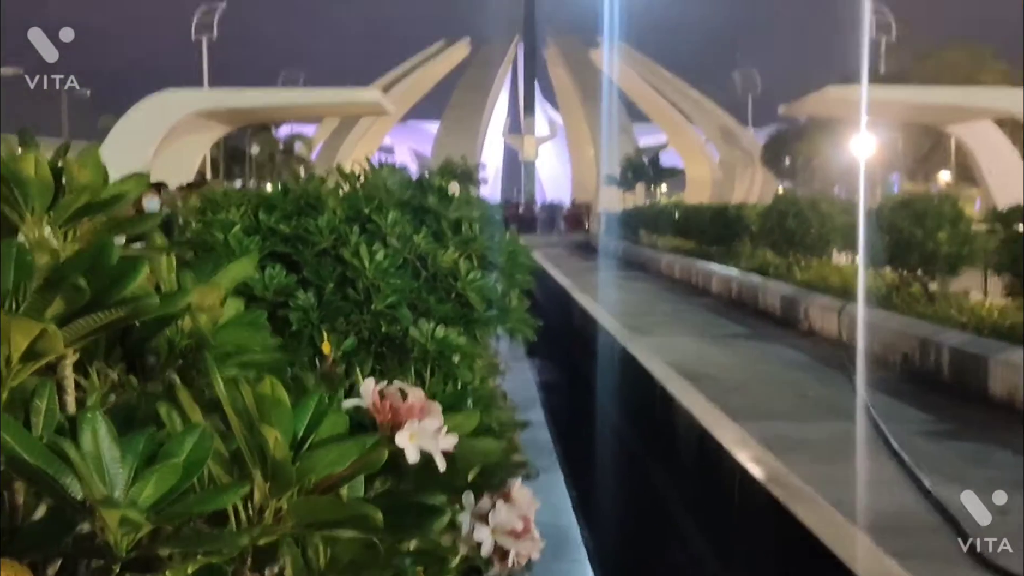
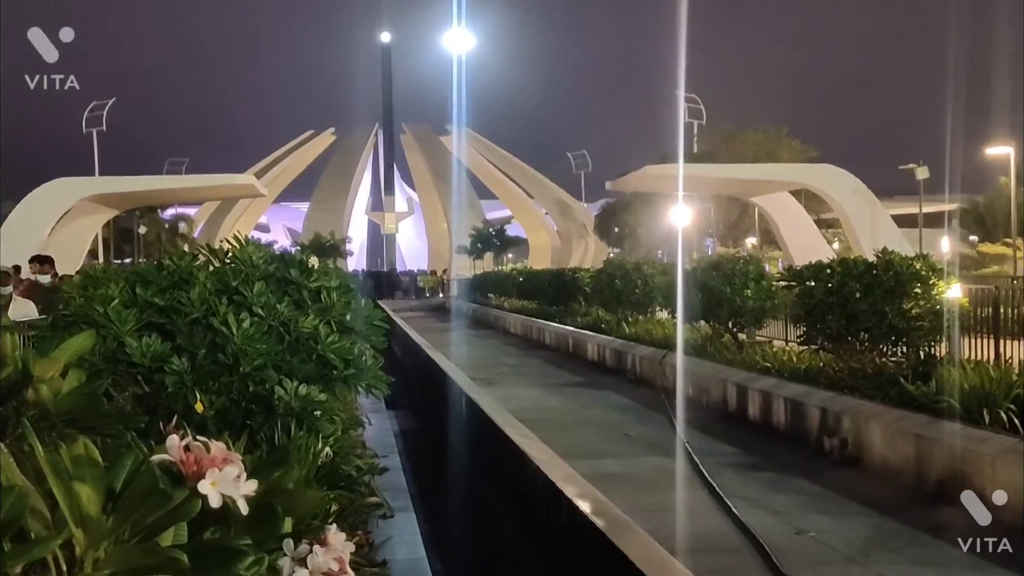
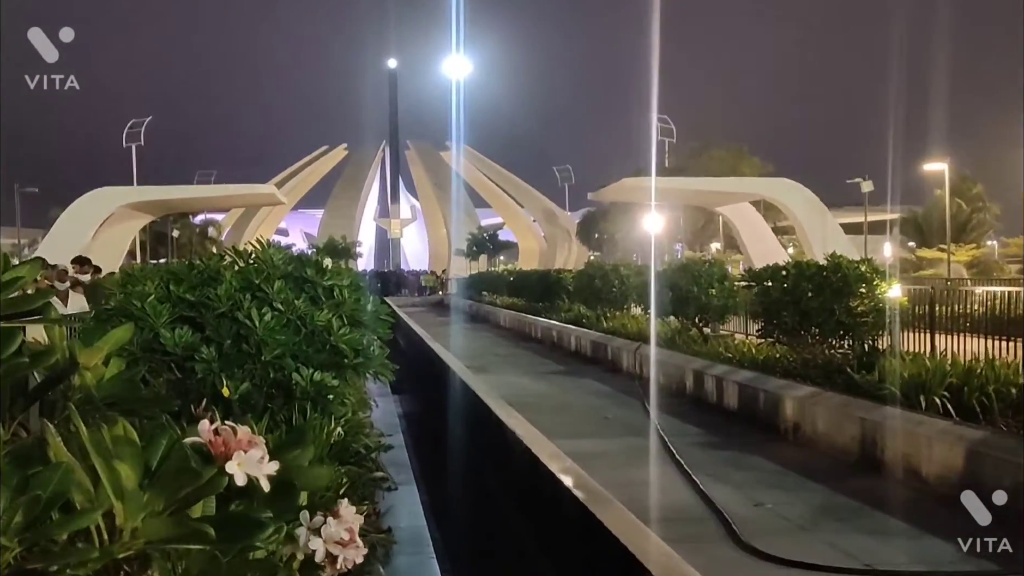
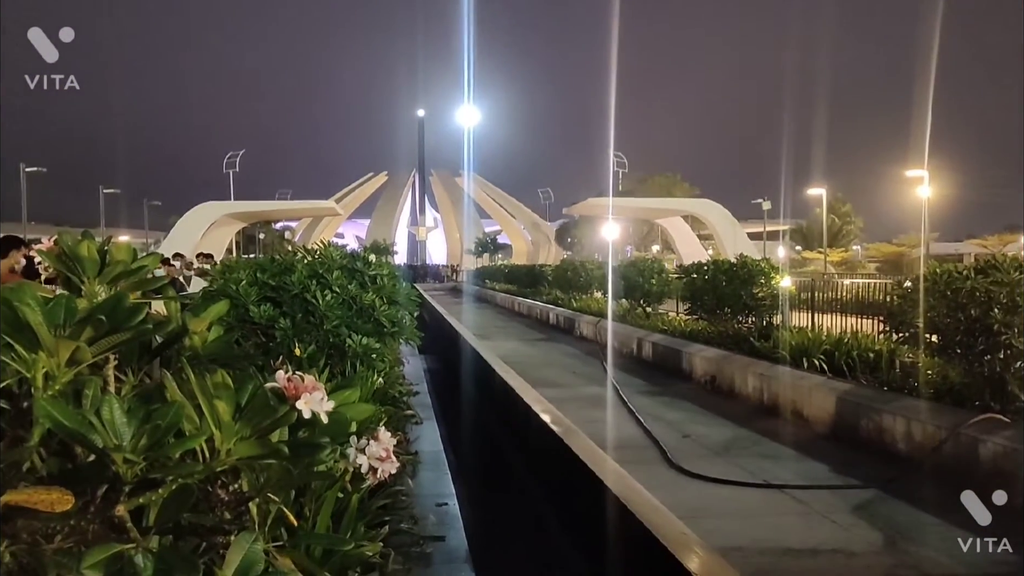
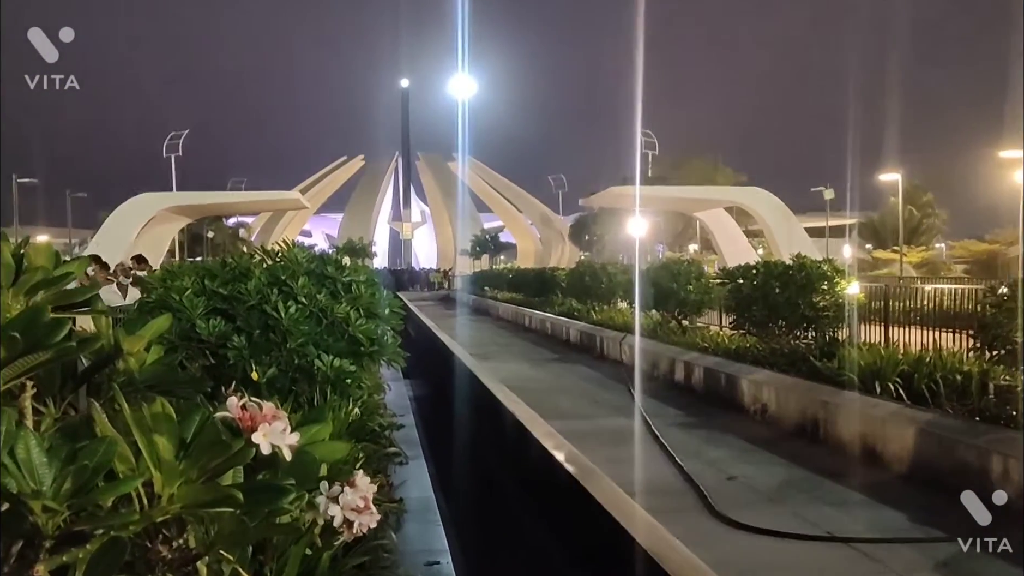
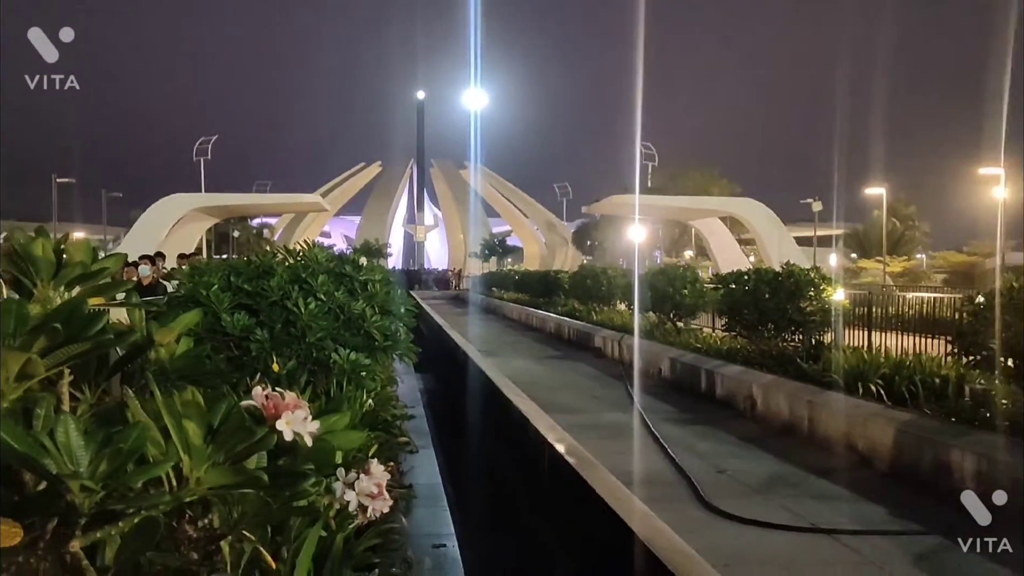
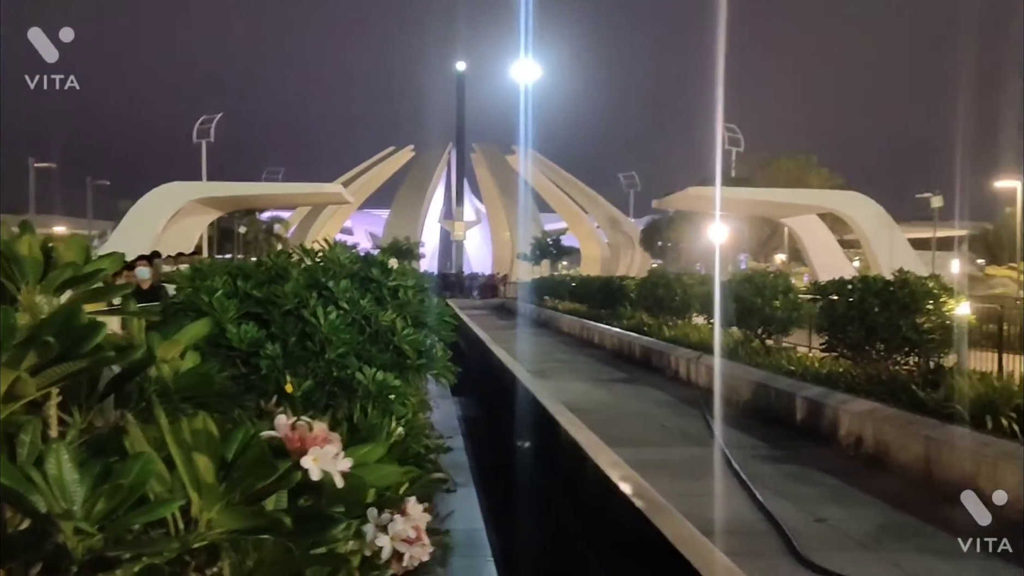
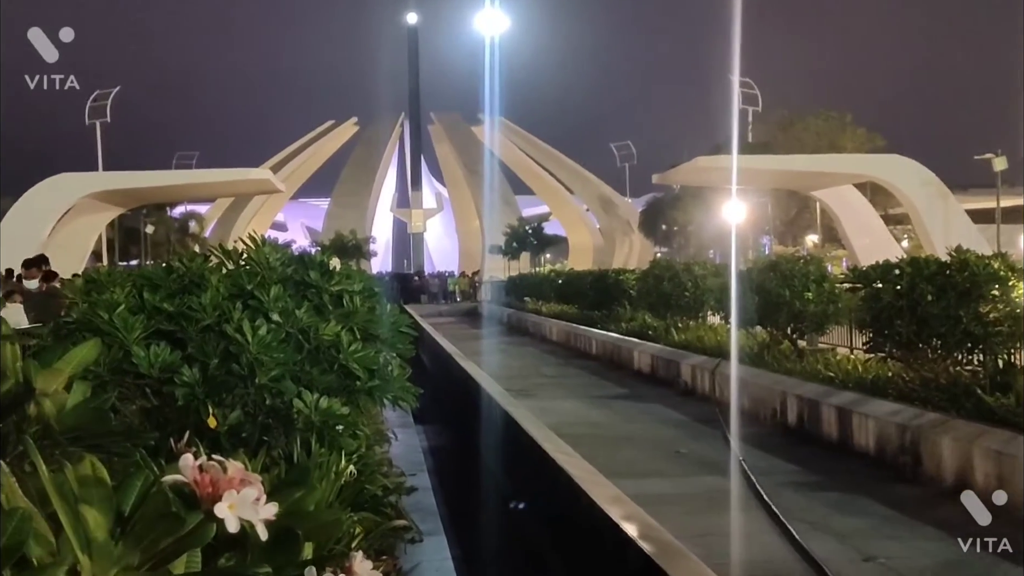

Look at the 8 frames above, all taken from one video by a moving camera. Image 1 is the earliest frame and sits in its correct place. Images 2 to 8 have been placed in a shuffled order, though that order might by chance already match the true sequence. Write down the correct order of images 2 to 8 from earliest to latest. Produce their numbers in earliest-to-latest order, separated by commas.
7, 6, 4, 5, 3, 2, 8
